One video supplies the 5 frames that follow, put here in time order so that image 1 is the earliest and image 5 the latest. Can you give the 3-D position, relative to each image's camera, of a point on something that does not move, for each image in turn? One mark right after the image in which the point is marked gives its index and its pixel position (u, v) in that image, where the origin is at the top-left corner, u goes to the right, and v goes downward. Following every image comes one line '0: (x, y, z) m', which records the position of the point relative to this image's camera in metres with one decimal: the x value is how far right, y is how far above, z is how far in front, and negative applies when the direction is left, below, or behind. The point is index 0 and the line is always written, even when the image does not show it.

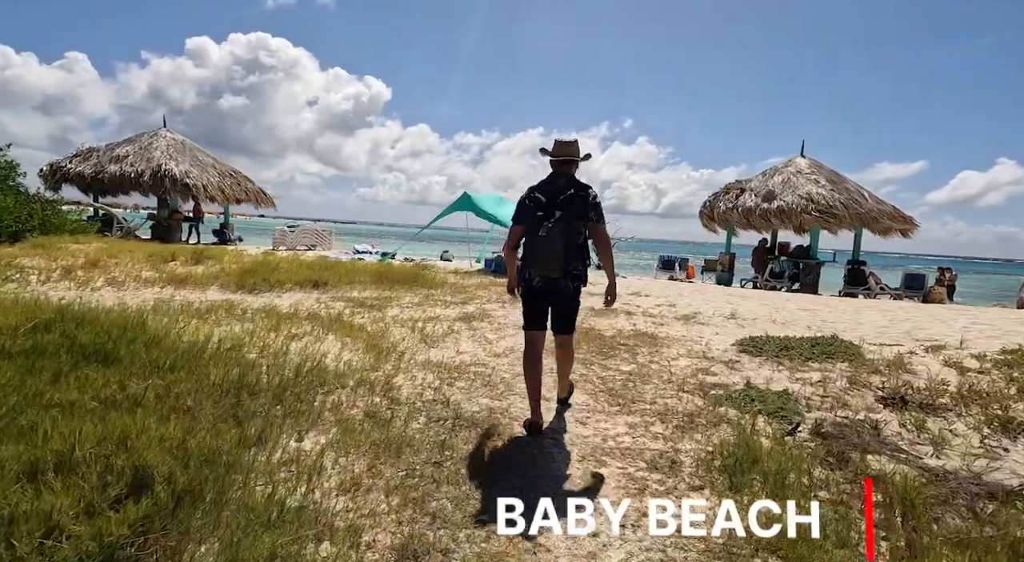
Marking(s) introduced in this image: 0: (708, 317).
0: (+2.8, -0.5, +8.4) m
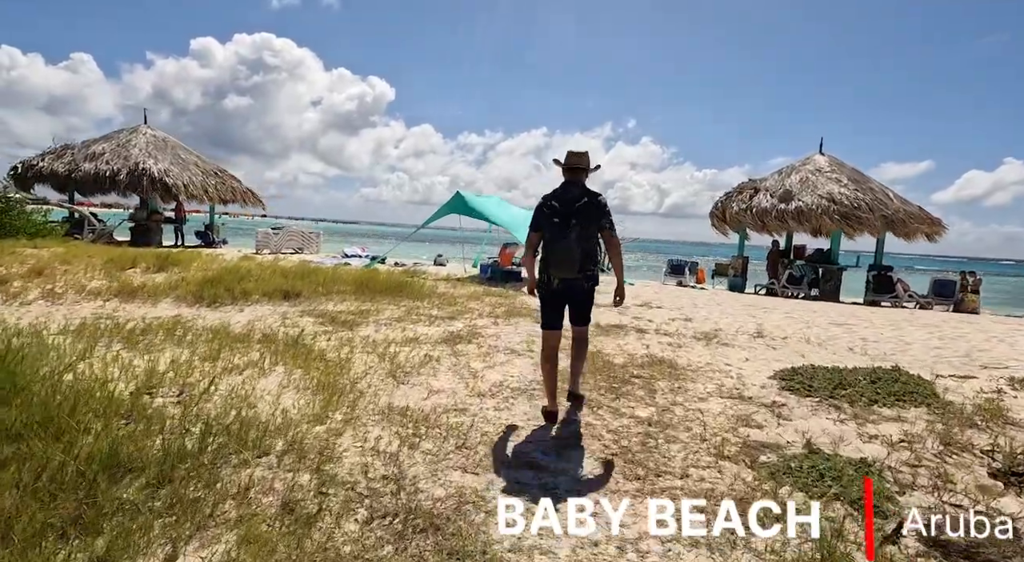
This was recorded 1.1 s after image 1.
0: (+2.8, -0.7, +7.3) m
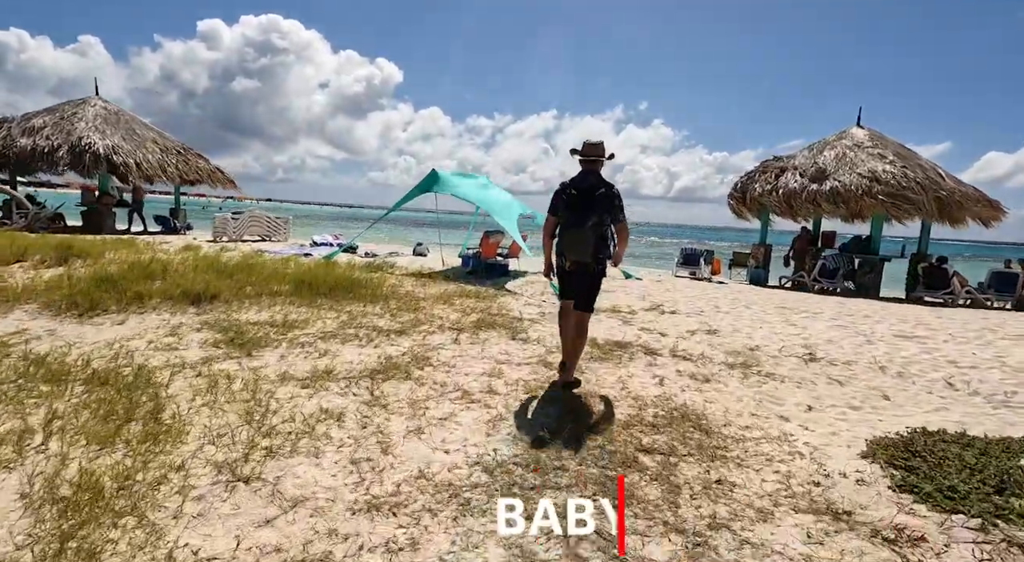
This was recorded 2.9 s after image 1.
0: (+2.5, -0.7, +5.5) m
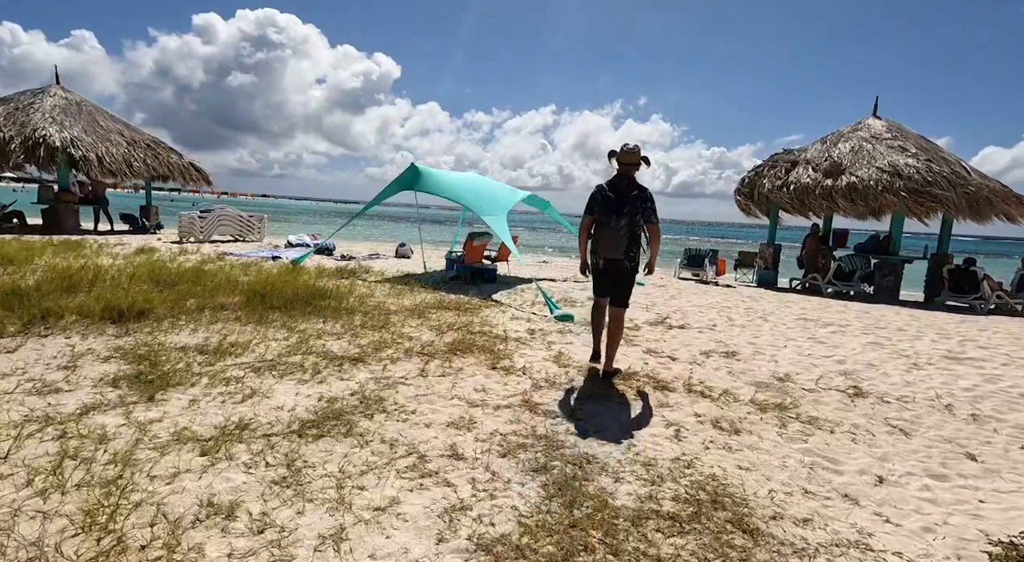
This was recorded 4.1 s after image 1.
0: (+2.3, -0.8, +4.5) m
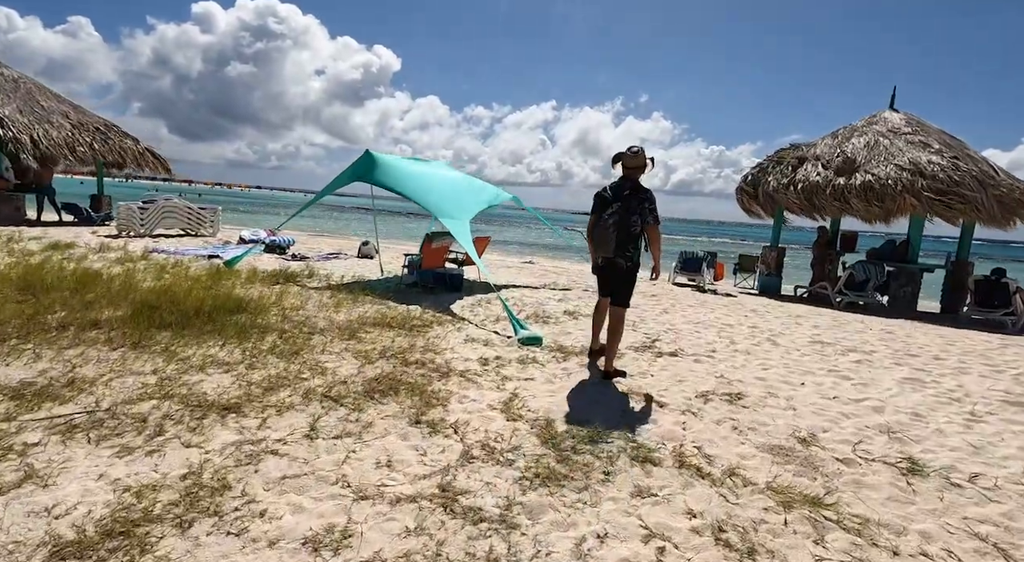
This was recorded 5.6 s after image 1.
0: (+1.9, -1.0, +3.3) m
